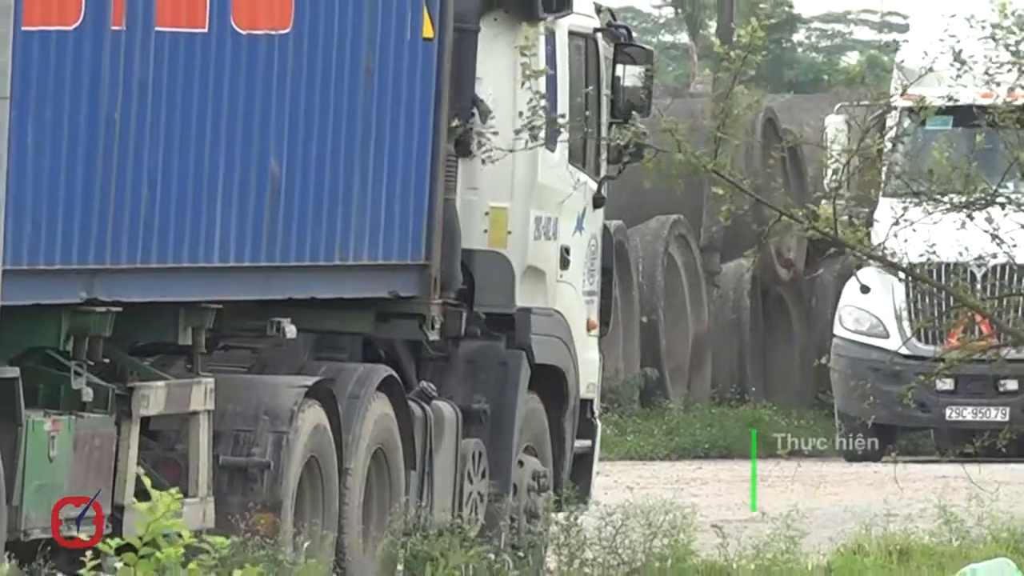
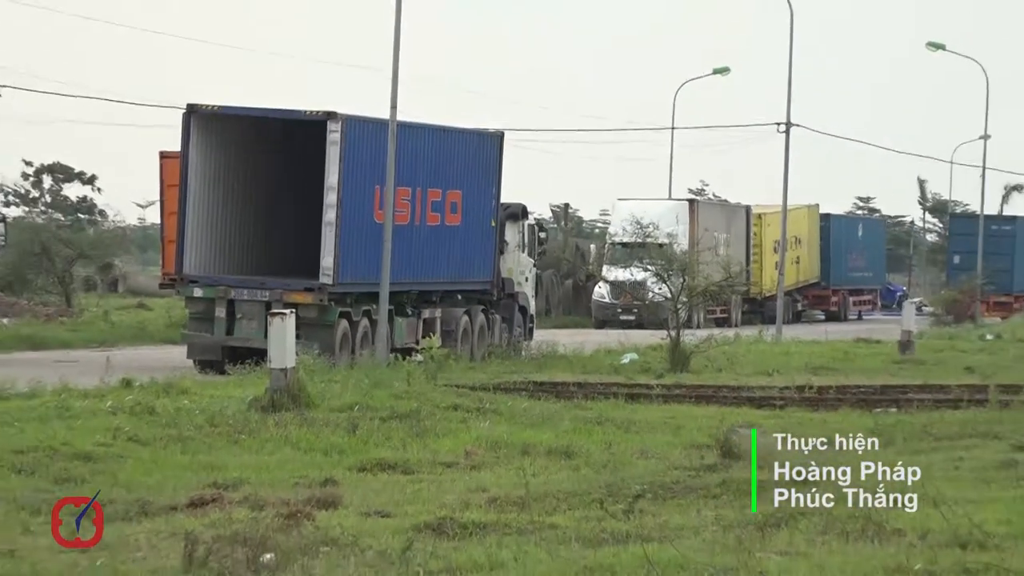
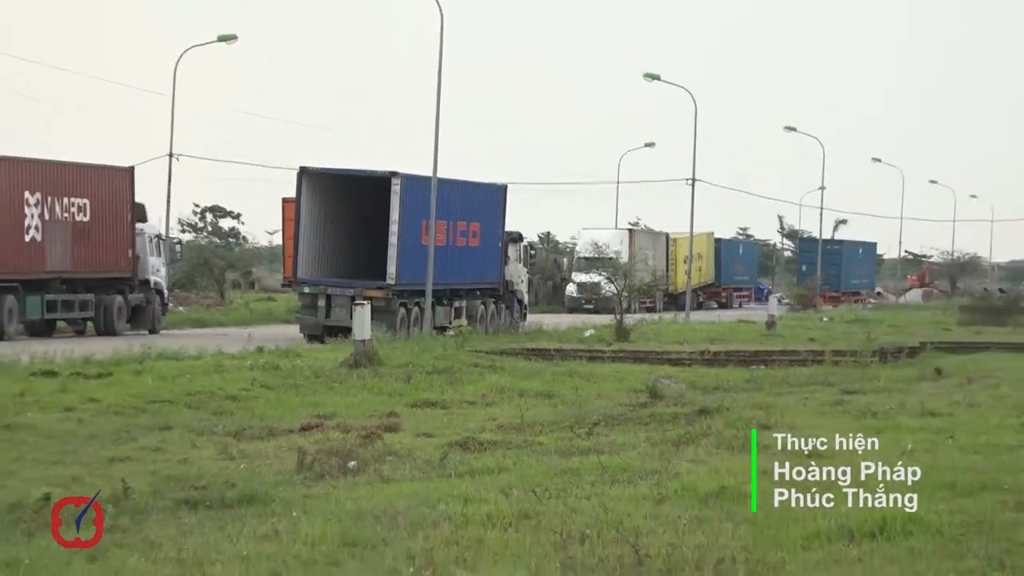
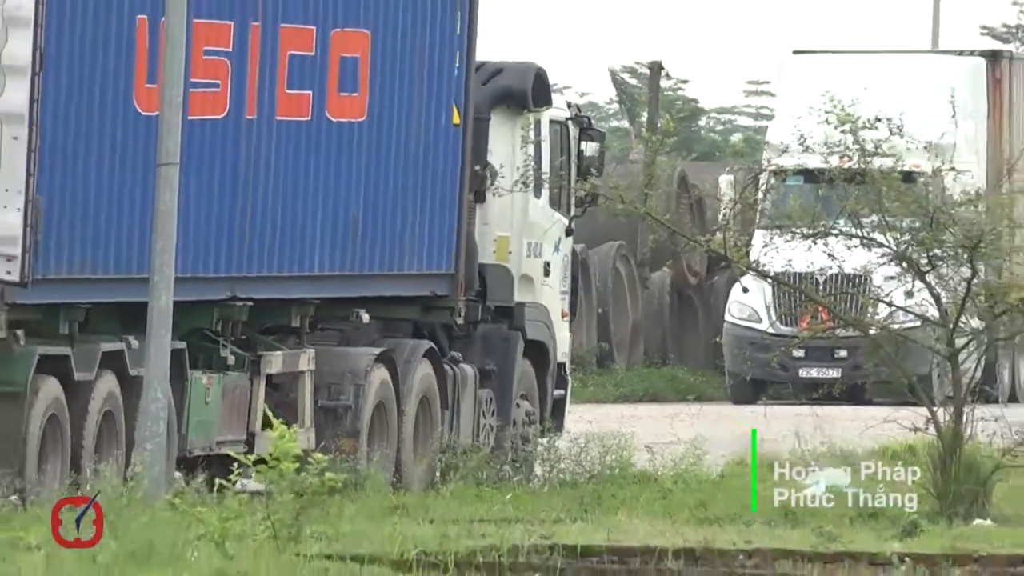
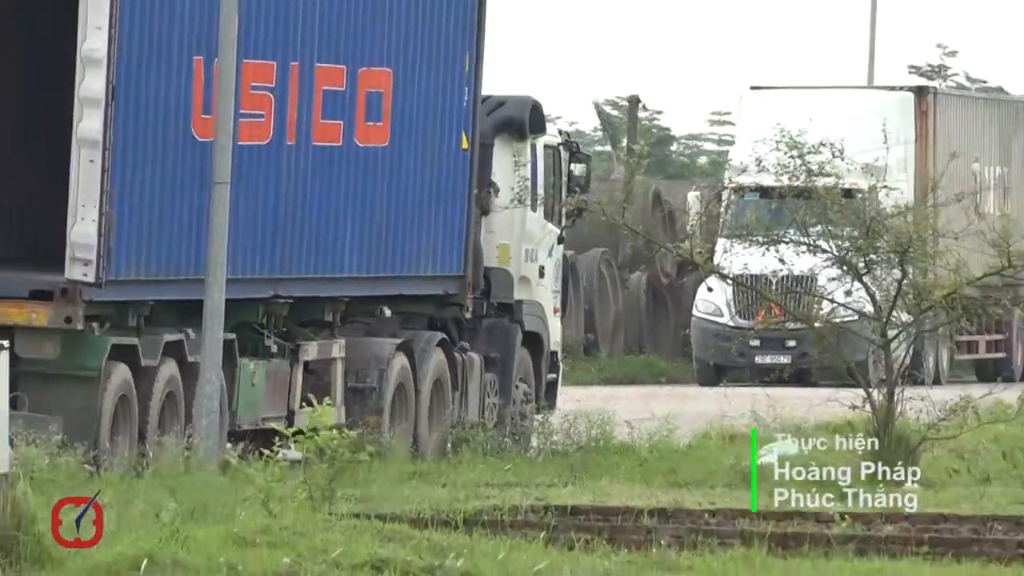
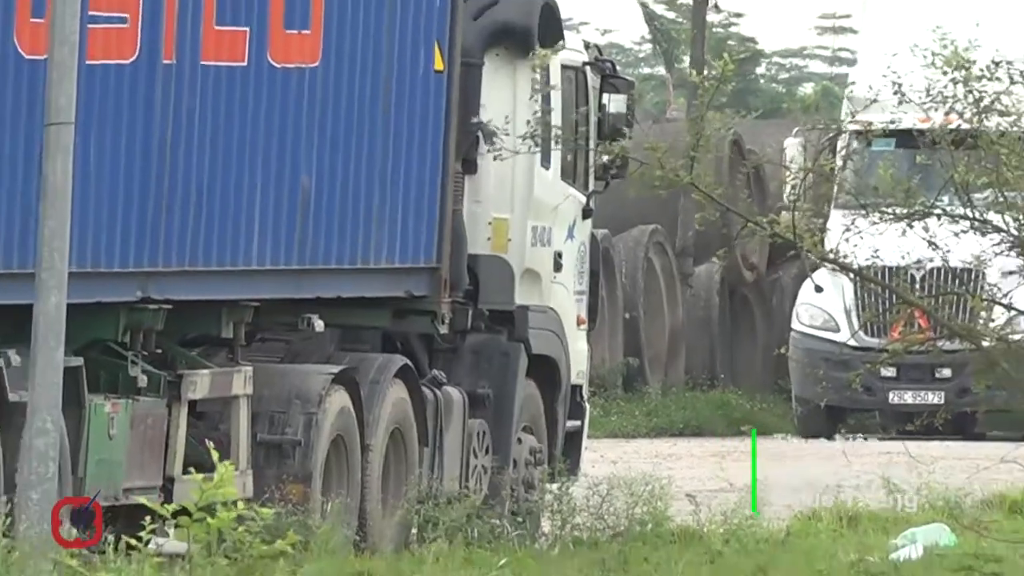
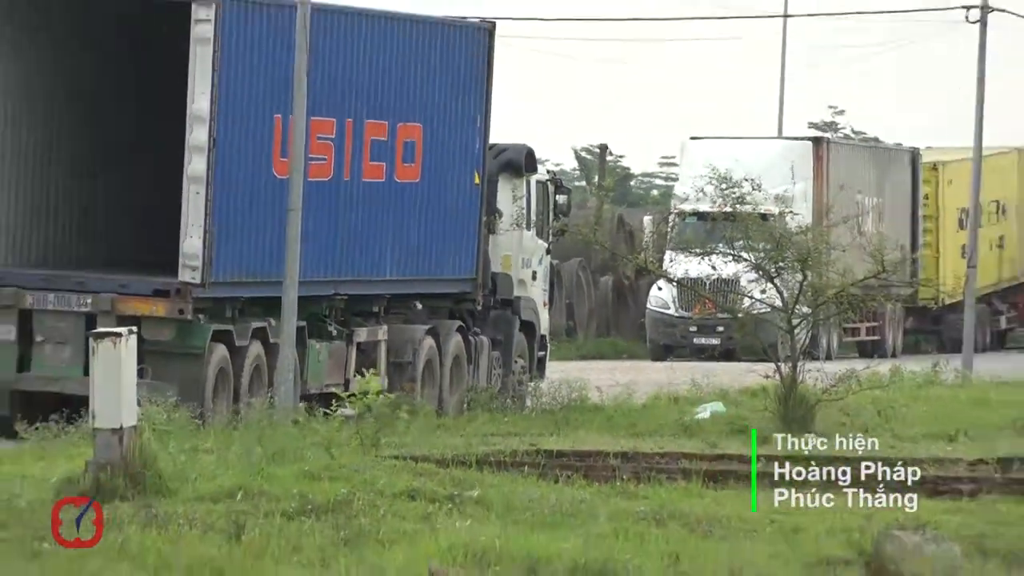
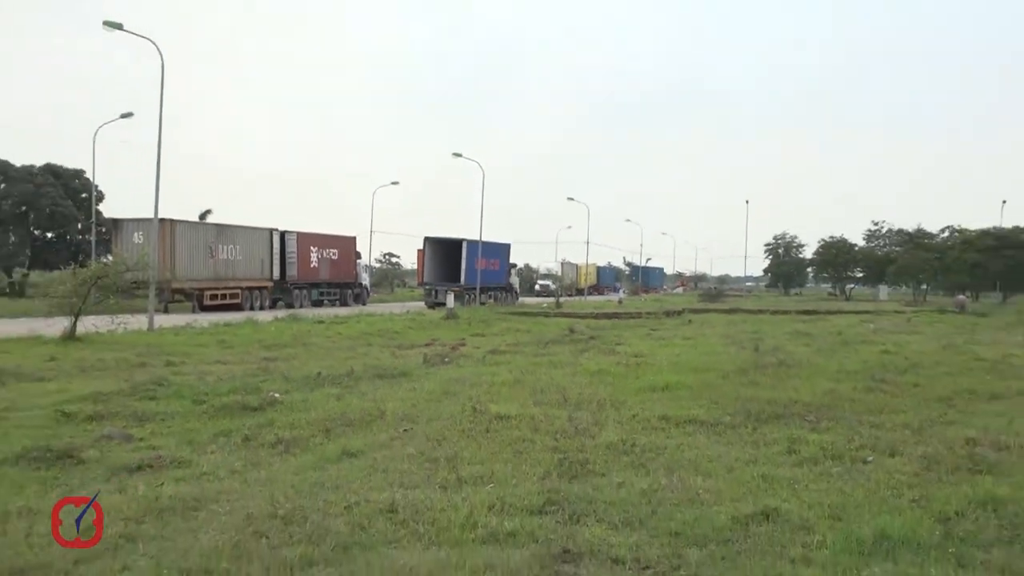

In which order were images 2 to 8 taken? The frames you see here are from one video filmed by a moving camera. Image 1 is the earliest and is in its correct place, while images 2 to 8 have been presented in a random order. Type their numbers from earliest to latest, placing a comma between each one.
6, 4, 5, 7, 2, 3, 8
